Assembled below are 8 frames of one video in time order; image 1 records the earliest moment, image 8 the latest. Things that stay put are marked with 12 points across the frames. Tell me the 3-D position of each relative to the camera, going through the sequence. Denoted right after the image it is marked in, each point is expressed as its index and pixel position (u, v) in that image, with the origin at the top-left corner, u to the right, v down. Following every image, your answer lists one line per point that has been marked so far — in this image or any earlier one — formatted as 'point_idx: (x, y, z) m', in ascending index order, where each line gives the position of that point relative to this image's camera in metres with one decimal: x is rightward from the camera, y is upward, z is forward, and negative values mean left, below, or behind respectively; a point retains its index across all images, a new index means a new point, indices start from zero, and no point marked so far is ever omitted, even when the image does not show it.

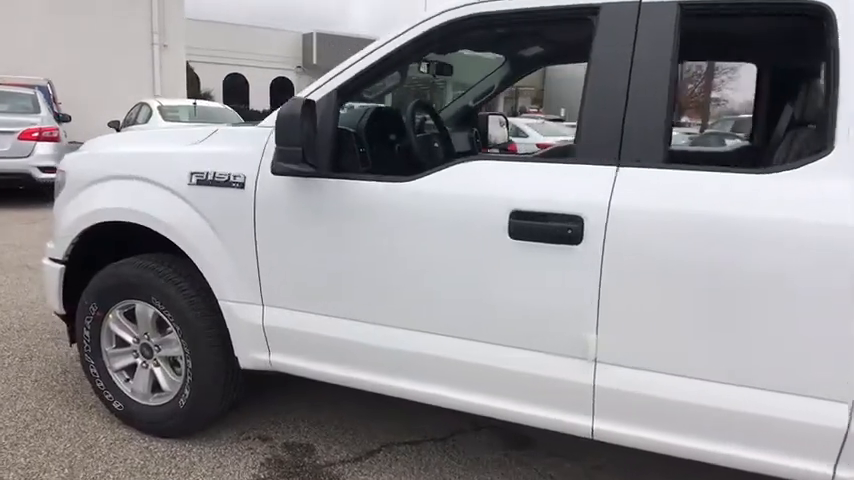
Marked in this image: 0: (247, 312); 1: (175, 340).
0: (-0.8, -0.3, +2.9) m
1: (-1.2, -0.5, +3.2) m
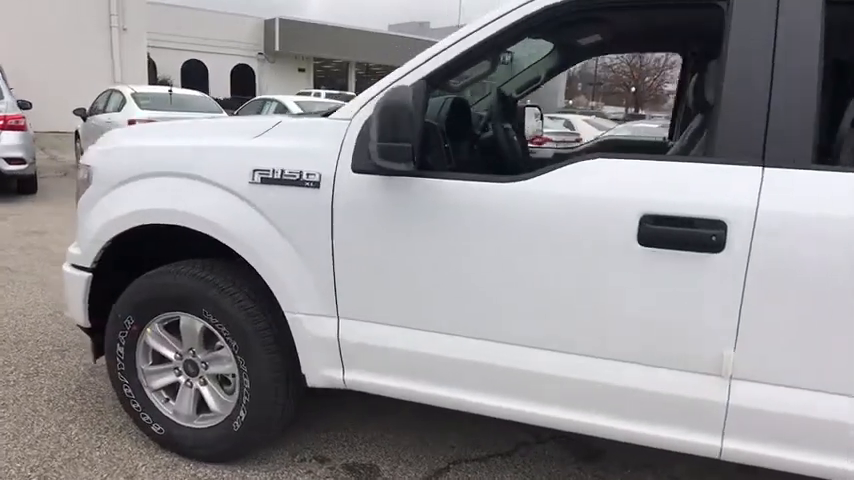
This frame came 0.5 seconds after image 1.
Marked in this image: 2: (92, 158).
0: (-0.4, -0.3, +2.6) m
1: (-0.9, -0.5, +2.8) m
2: (-1.5, +0.4, +3.0) m
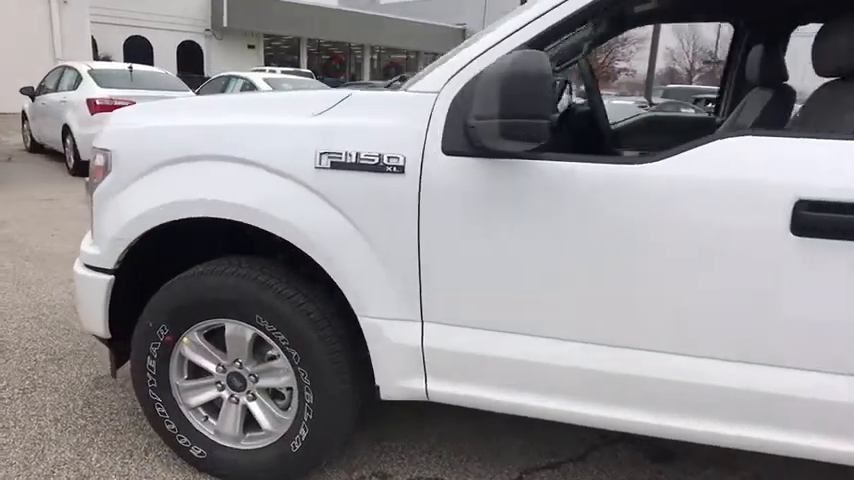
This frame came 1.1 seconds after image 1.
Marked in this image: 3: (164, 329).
0: (-0.1, -0.3, +2.3) m
1: (-0.6, -0.5, +2.5) m
2: (-1.2, +0.4, +2.6) m
3: (-1.0, -0.3, +2.5) m
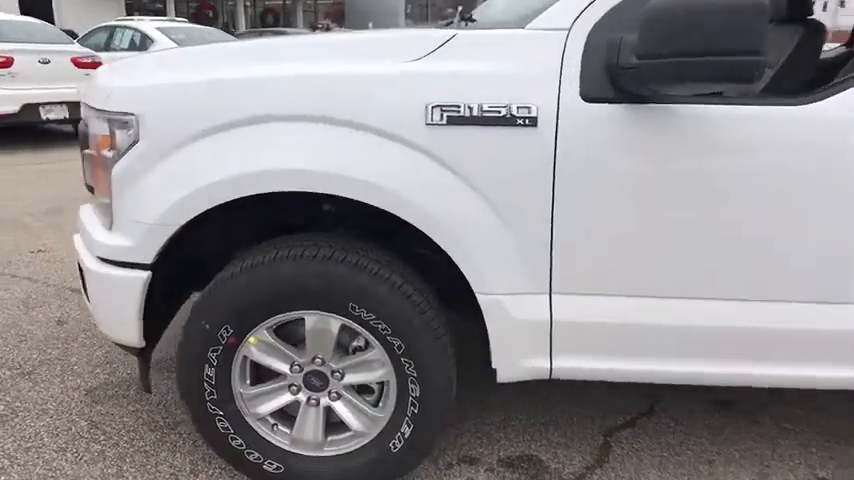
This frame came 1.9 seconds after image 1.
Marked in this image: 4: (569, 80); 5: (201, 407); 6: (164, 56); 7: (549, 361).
0: (+0.3, -0.2, +2.0) m
1: (-0.2, -0.4, +2.1) m
2: (-0.9, +0.4, +2.0) m
3: (-0.6, -0.3, +2.1) m
4: (+0.4, +0.5, +1.9) m
5: (-0.8, -0.6, +2.2) m
6: (-0.9, +0.6, +2.2) m
7: (+0.4, -0.4, +2.1) m
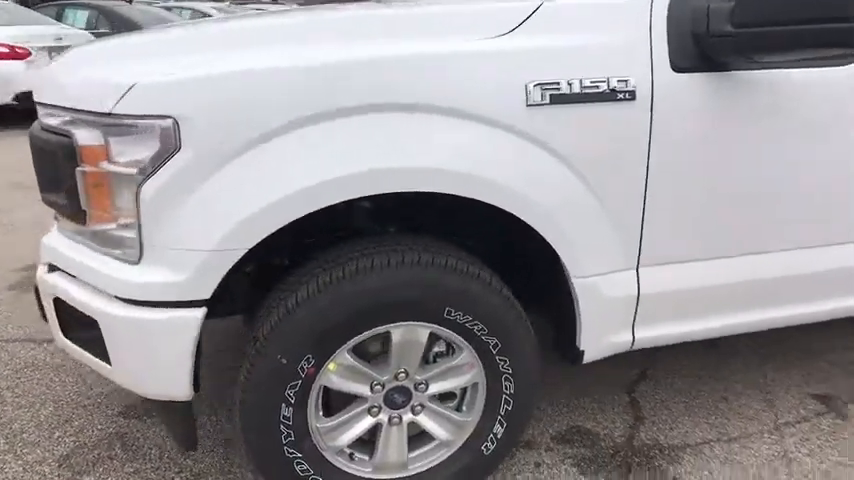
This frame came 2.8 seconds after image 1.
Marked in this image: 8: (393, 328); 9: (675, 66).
0: (+0.6, -0.1, +2.0) m
1: (+0.1, -0.4, +2.0) m
2: (-0.7, +0.3, +1.6) m
3: (-0.3, -0.3, +1.8) m
4: (+0.6, +0.5, +1.8) m
5: (-0.4, -0.6, +1.9) m
6: (-0.7, +0.5, +1.8) m
7: (+0.7, -0.3, +2.1) m
8: (-0.1, -0.3, +1.9) m
9: (+0.7, +0.5, +1.9) m
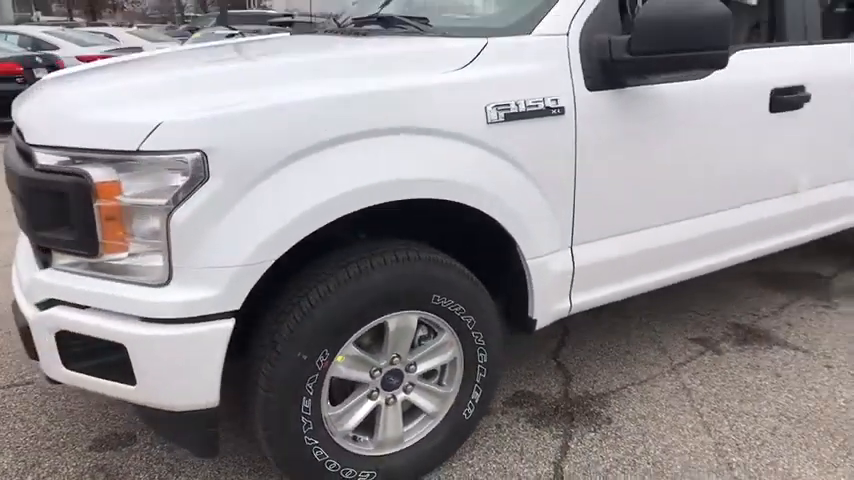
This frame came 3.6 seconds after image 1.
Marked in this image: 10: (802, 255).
0: (+0.5, -0.1, +2.4) m
1: (+0.1, -0.4, +2.3) m
2: (-0.7, +0.3, +1.8) m
3: (-0.3, -0.4, +2.0) m
4: (+0.5, +0.6, +2.3) m
5: (-0.4, -0.7, +2.1) m
6: (-0.8, +0.5, +2.0) m
7: (+0.6, -0.2, +2.6) m
8: (-0.1, -0.3, +2.2) m
9: (+0.6, +0.6, +2.3) m
10: (+2.7, -0.1, +4.7) m
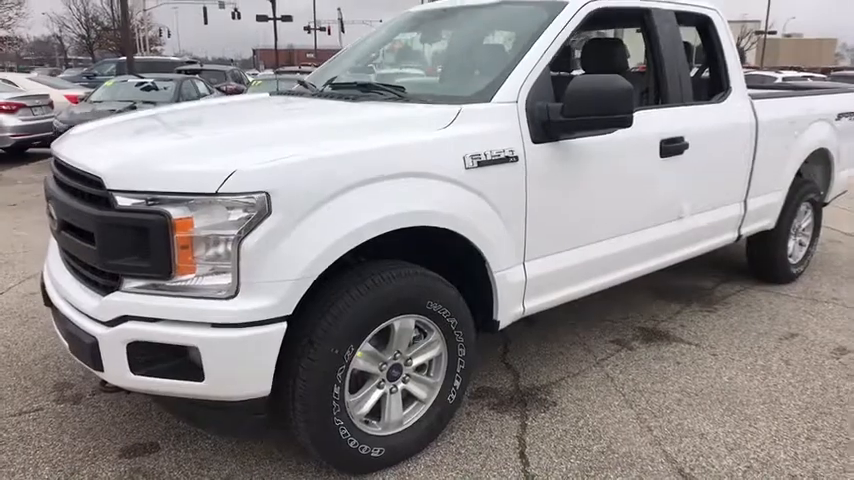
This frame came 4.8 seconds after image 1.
0: (+0.4, -0.2, +3.1) m
1: (0.0, -0.5, +2.9) m
2: (-0.7, +0.2, +2.3) m
3: (-0.3, -0.4, +2.6) m
4: (+0.5, +0.5, +3.0) m
5: (-0.4, -0.7, +2.6) m
6: (-0.8, +0.4, +2.5) m
7: (+0.5, -0.3, +3.2) m
8: (-0.1, -0.3, +2.7) m
9: (+0.5, +0.5, +3.1) m
10: (+2.3, -0.3, +5.8) m
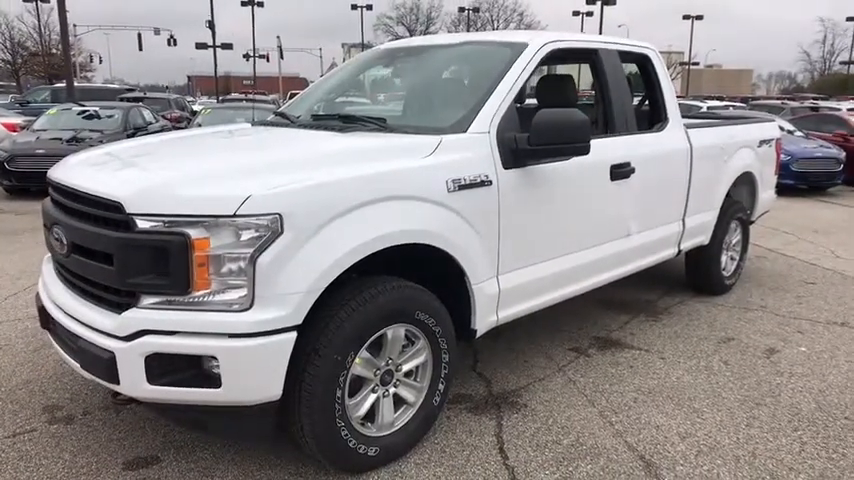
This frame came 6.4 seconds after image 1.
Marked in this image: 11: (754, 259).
0: (+0.3, -0.2, +3.5) m
1: (0.0, -0.5, +3.2) m
2: (-0.7, +0.1, +2.6) m
3: (-0.3, -0.5, +2.9) m
4: (+0.4, +0.4, +3.4) m
5: (-0.4, -0.8, +2.9) m
6: (-0.8, +0.3, +2.8) m
7: (+0.4, -0.4, +3.6) m
8: (-0.2, -0.4, +3.0) m
9: (+0.4, +0.4, +3.5) m
10: (+2.0, -0.4, +6.2) m
11: (+3.7, -0.2, +7.4) m
